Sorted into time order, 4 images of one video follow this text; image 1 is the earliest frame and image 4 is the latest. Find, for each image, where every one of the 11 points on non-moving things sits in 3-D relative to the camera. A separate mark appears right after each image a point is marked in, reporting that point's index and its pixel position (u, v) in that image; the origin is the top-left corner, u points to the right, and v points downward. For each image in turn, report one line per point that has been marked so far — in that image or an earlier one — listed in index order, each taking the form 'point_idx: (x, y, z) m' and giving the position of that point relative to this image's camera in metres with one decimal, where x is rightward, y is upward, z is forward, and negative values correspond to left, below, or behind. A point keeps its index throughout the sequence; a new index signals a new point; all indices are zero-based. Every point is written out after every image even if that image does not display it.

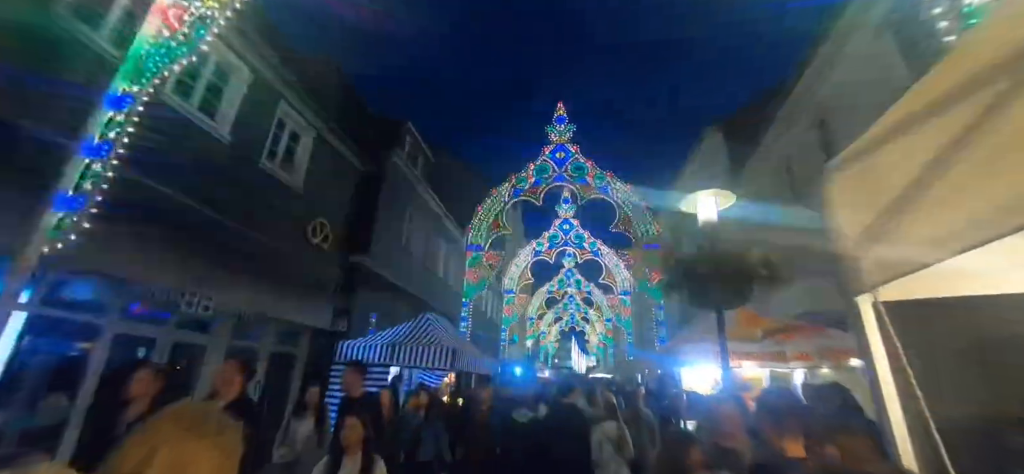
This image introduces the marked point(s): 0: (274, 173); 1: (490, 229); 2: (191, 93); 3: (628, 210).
0: (-4.1, +1.1, +7.4) m
1: (-0.7, +0.2, +13.0) m
2: (-4.6, +2.1, +6.3) m
3: (+3.2, +0.7, +12.2) m
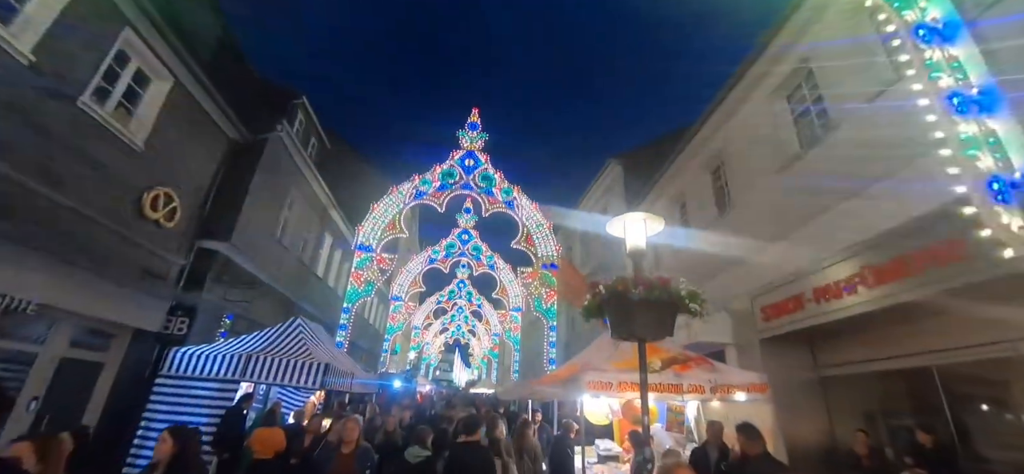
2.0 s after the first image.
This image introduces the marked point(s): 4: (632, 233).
0: (-5.3, +1.5, +5.7) m
1: (-3.5, +0.2, +11.9) m
2: (-5.5, +2.6, +4.5) m
3: (+0.5, +0.2, +12.0) m
4: (+1.0, 0.0, +3.7) m
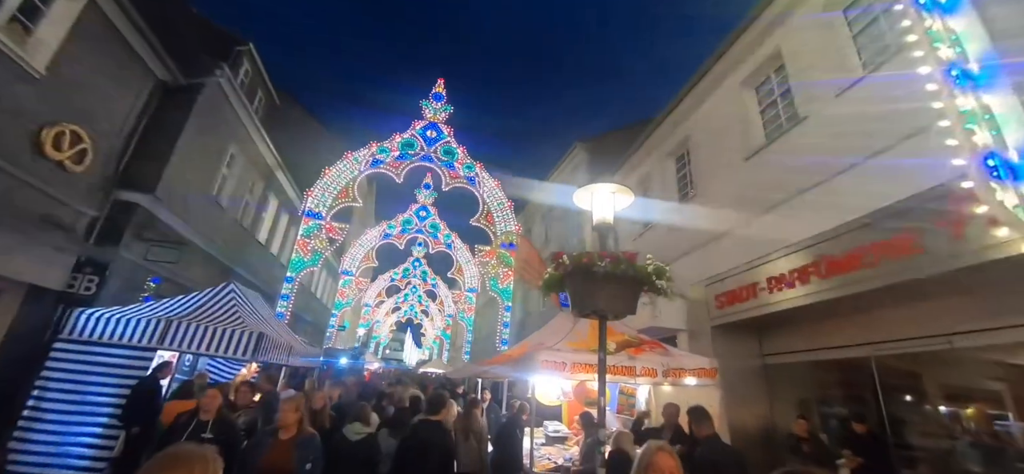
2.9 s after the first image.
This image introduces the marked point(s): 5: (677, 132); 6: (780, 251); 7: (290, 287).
0: (-5.7, +2.2, +4.8) m
1: (-4.5, +1.0, +11.2) m
2: (-5.7, +3.2, +3.6) m
3: (-0.5, +0.8, +11.7) m
4: (+0.7, +0.3, +3.5) m
5: (+3.3, +2.1, +8.7) m
6: (+3.5, -0.2, +5.7) m
7: (-5.0, -1.1, +9.9) m
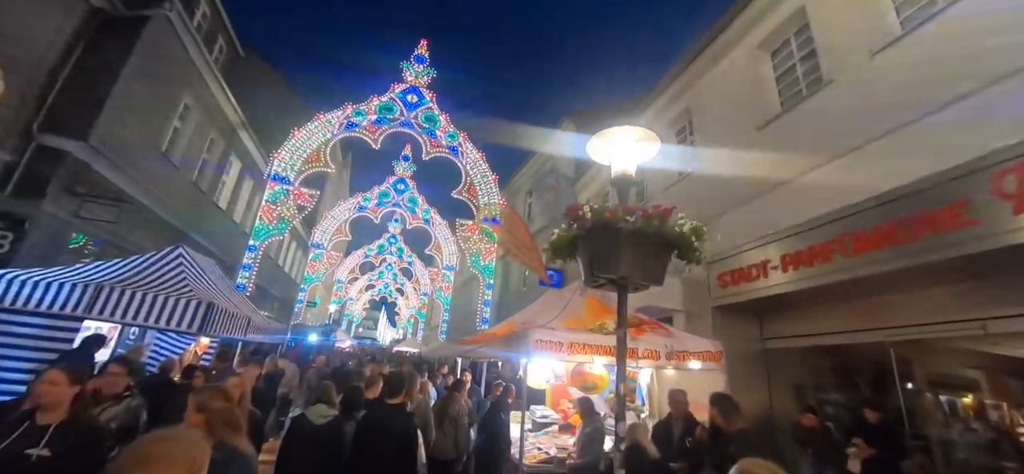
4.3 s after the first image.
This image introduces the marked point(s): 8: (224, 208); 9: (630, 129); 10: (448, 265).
0: (-5.6, +2.7, +3.8) m
1: (-4.8, +1.7, +10.3) m
2: (-5.6, +3.7, +2.5) m
3: (-0.9, +1.5, +11.0) m
4: (+0.7, +0.5, +2.9) m
5: (+3.1, +2.5, +8.1) m
6: (+3.4, +0.1, +5.2) m
7: (-5.3, -0.4, +9.0) m
8: (-7.0, +0.7, +10.8) m
9: (+0.8, +0.7, +2.9) m
10: (-1.9, -0.9, +13.6) m
